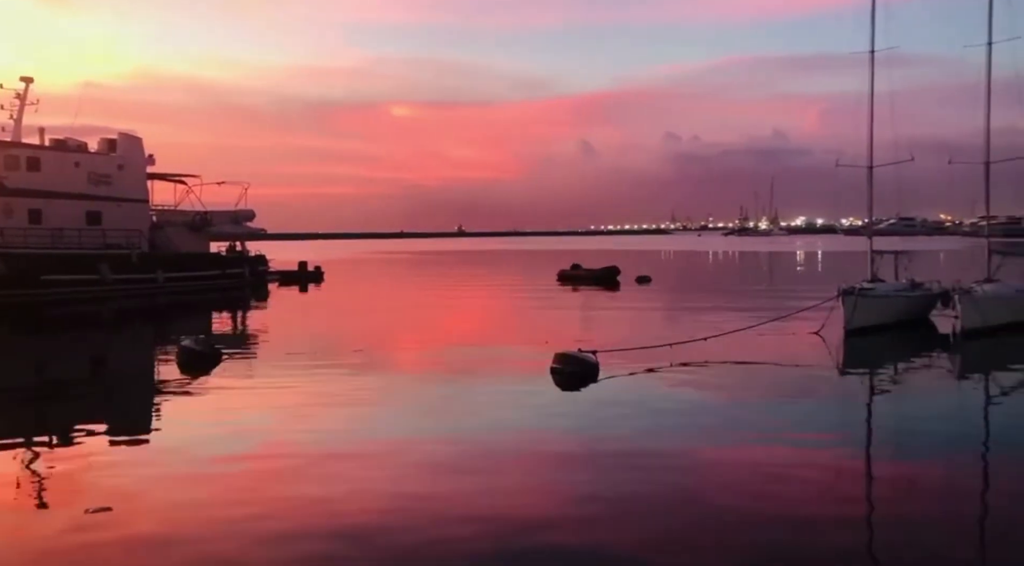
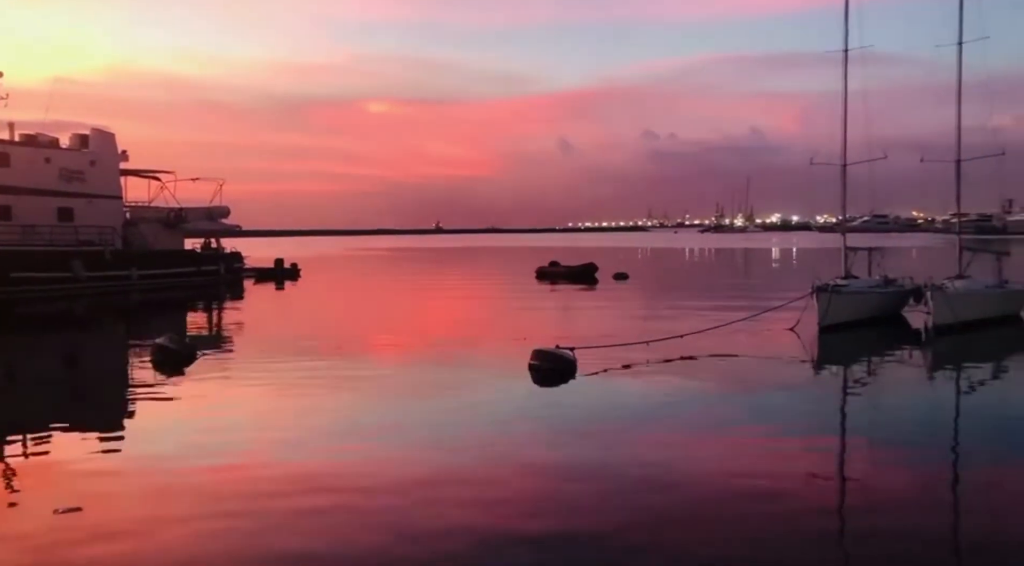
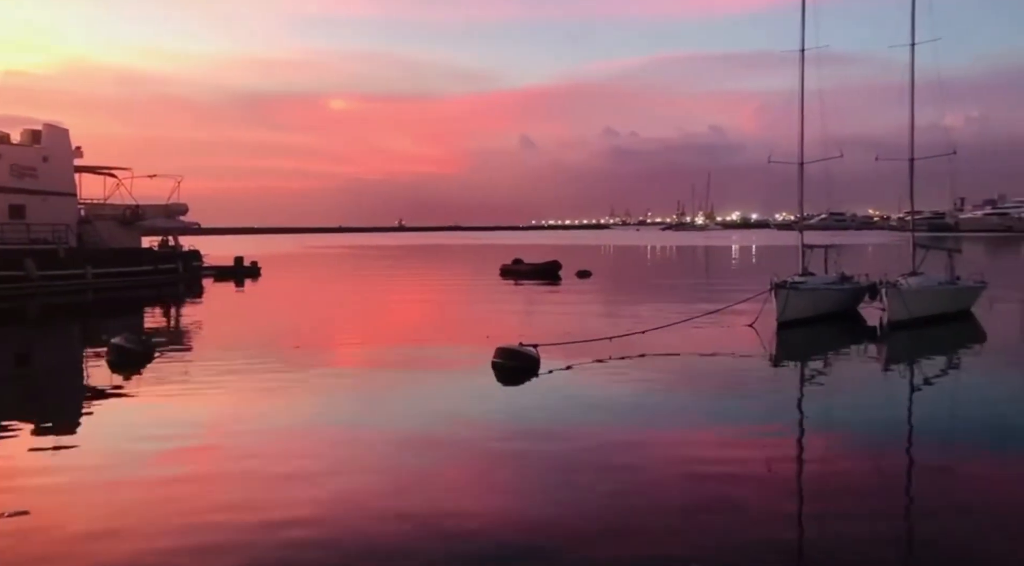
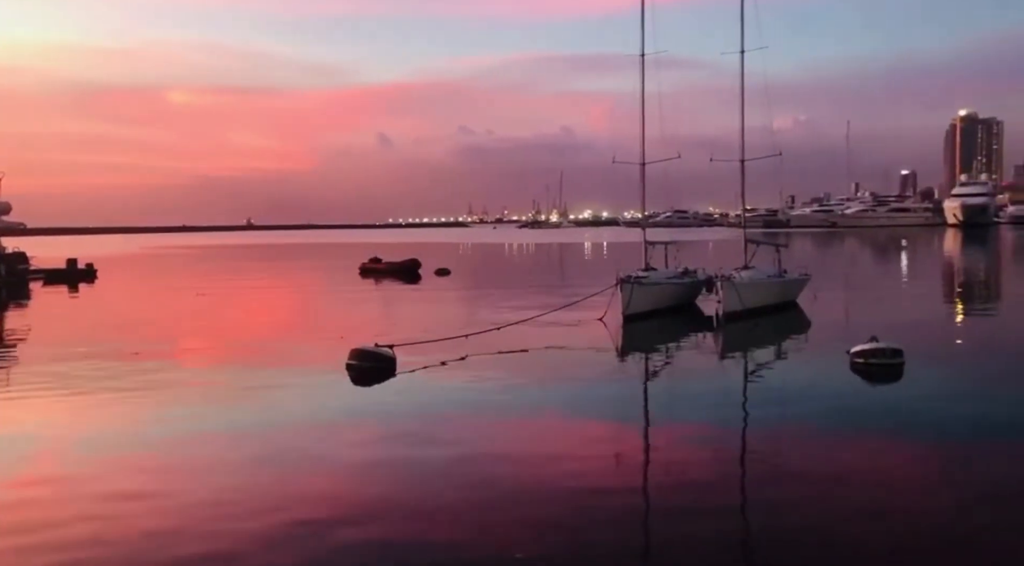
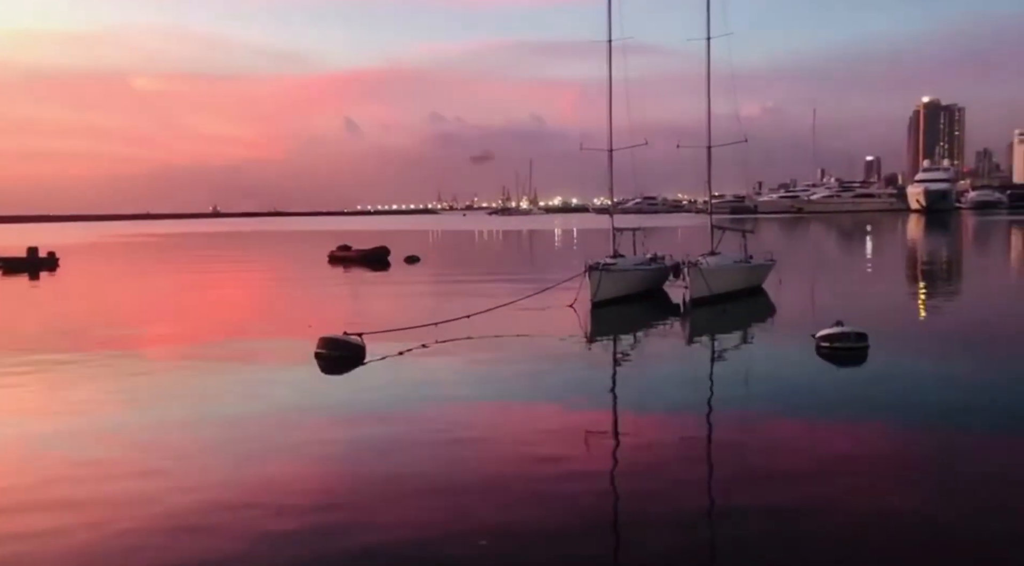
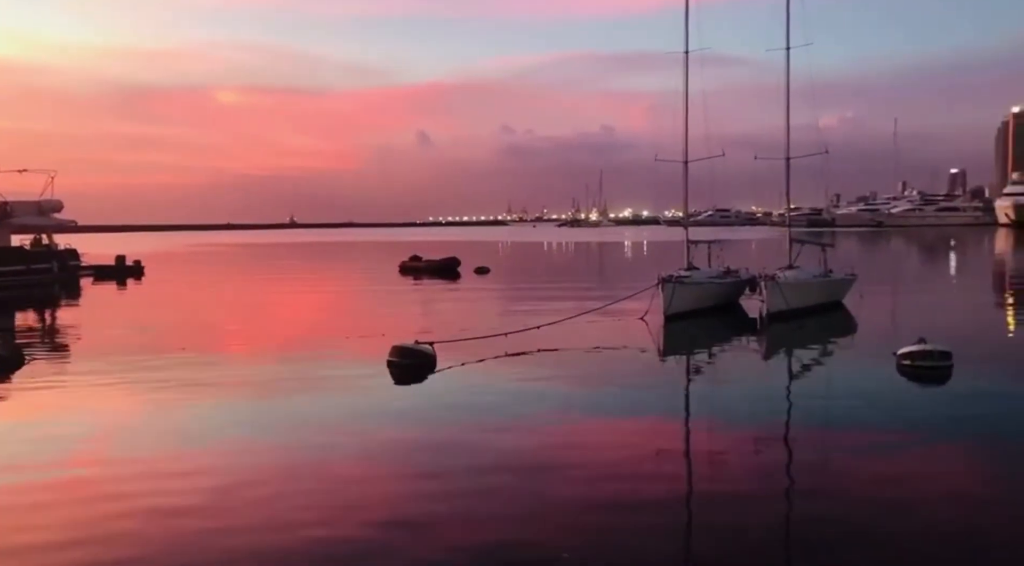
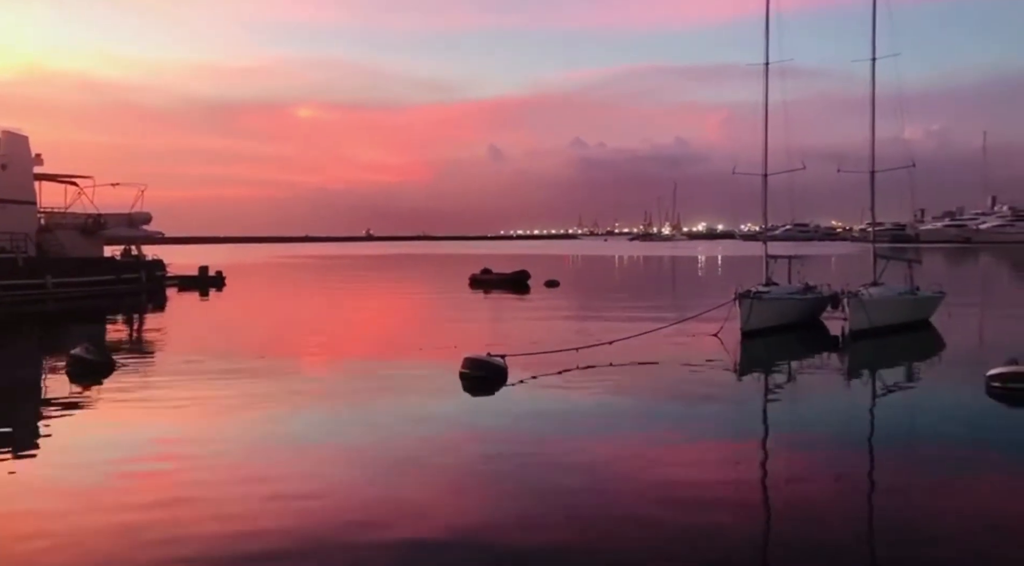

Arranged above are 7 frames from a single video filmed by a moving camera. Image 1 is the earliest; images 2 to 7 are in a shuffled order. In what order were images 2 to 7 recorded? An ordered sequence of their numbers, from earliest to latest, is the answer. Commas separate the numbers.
2, 3, 7, 6, 4, 5
